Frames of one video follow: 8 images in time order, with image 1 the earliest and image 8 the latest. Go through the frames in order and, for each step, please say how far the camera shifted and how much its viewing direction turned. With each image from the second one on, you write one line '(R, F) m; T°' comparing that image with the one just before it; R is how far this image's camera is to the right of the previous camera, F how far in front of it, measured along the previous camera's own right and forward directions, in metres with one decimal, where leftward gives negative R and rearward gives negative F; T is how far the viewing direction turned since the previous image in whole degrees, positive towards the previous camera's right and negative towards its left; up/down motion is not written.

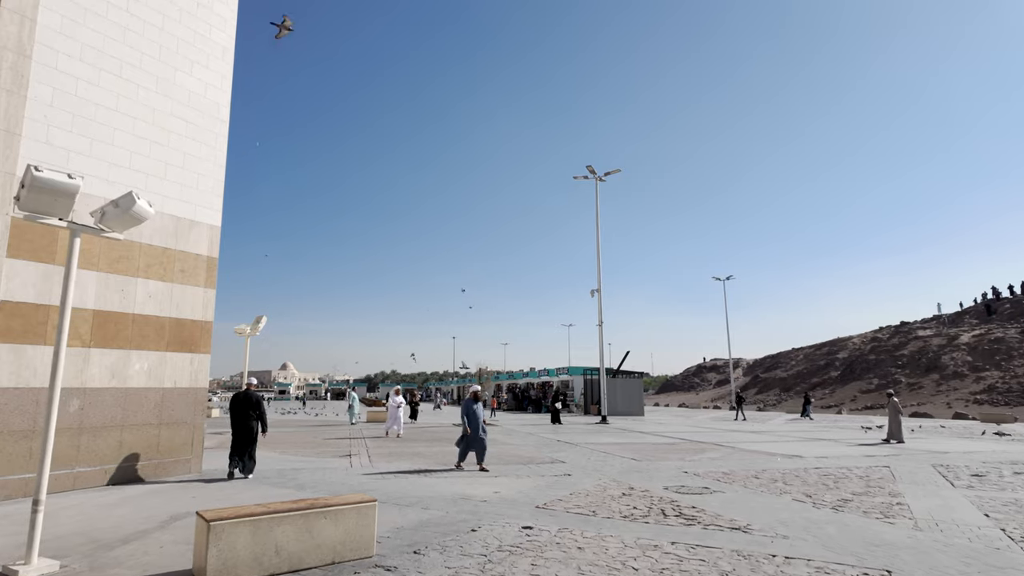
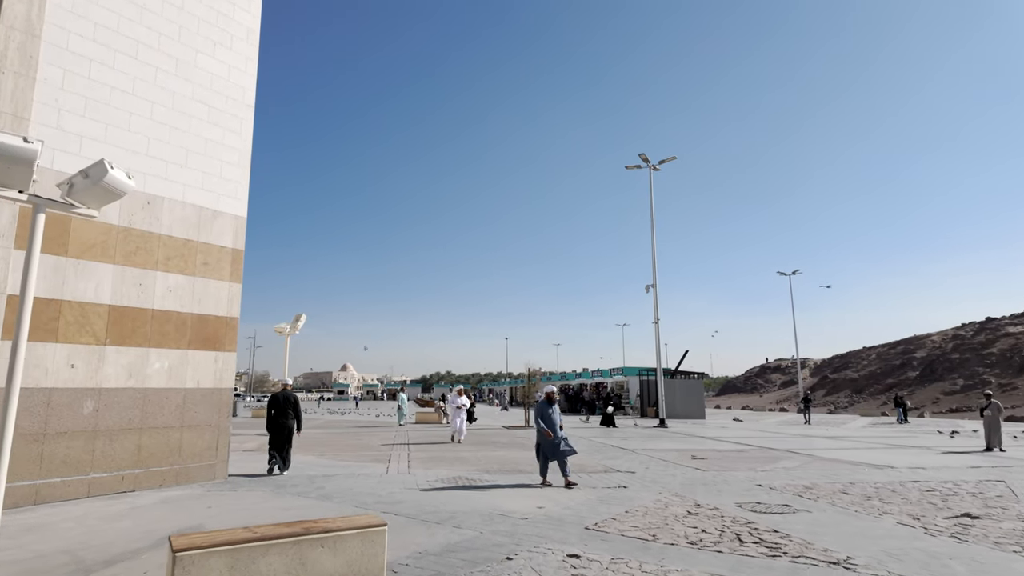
(+0.1, +1.1) m; -5°
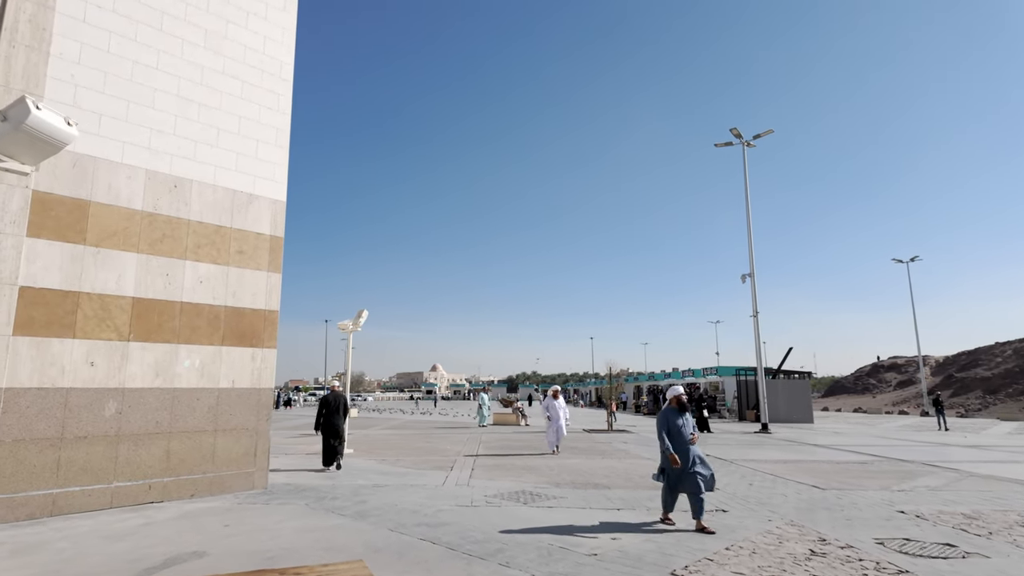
(+0.3, +1.5) m; -8°
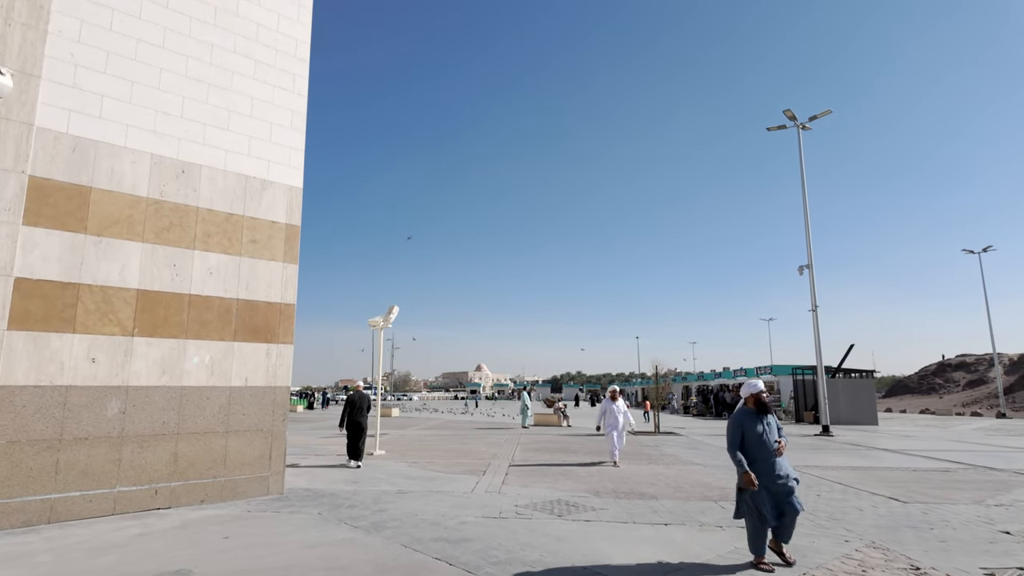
(+0.2, +0.8) m; -4°
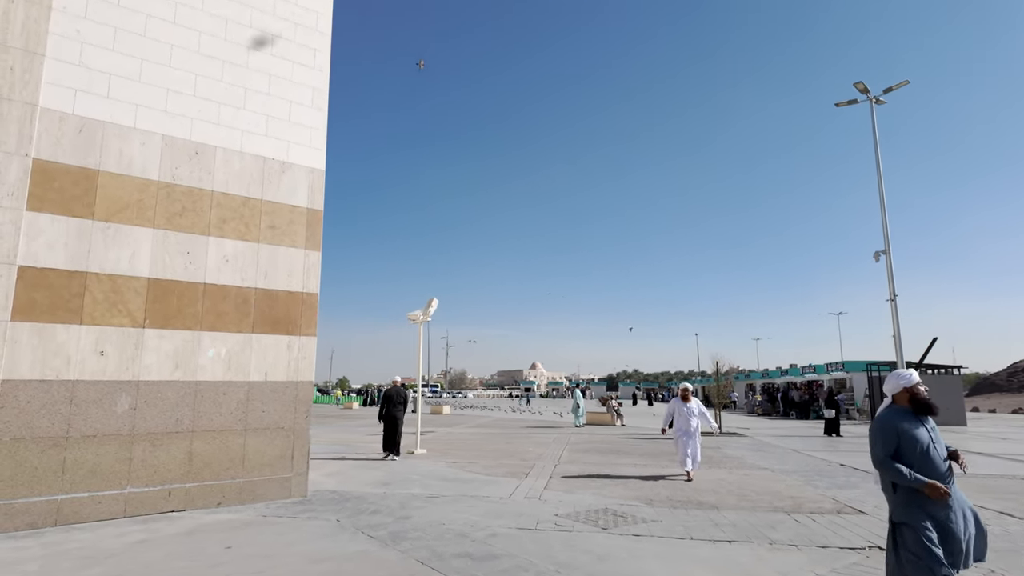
(+0.2, +0.8) m; -5°
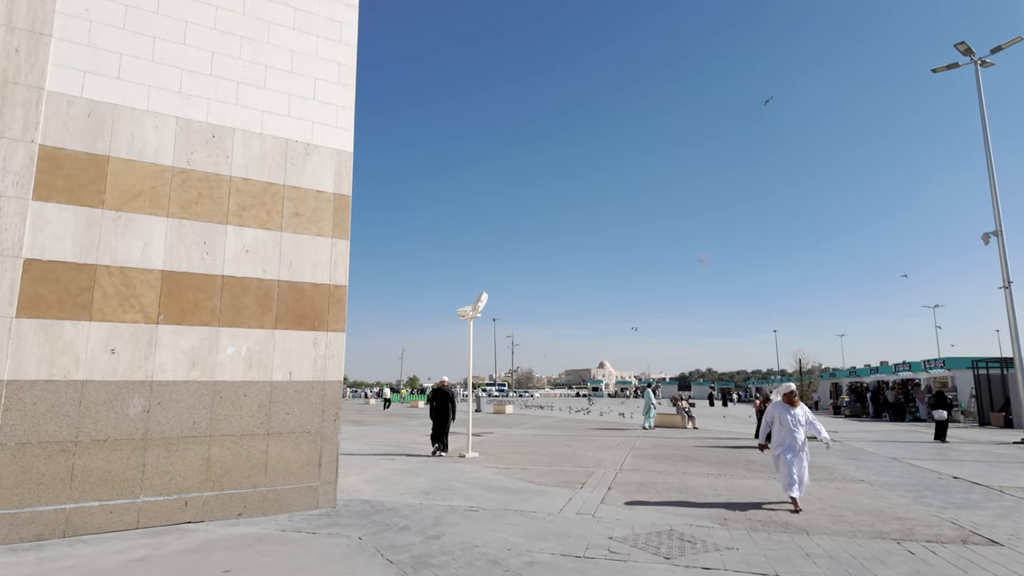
(+0.2, +0.9) m; -6°
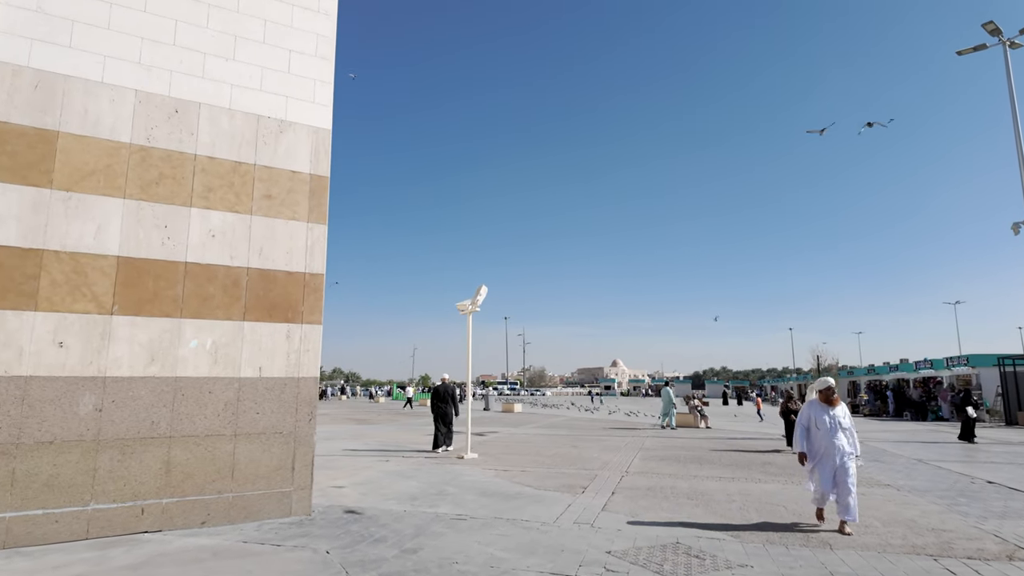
(+0.2, +0.6) m; -1°
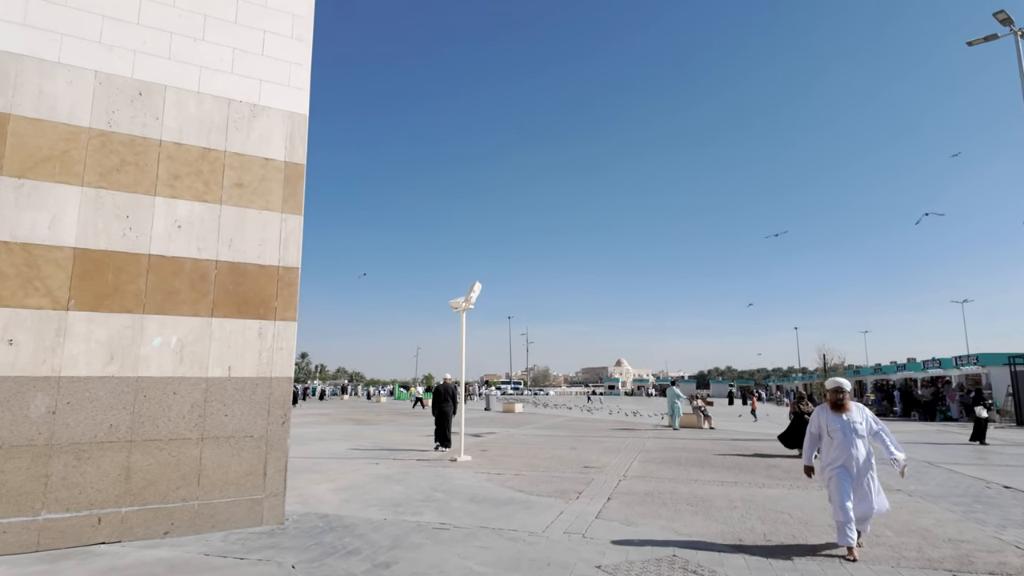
(+0.2, +0.4) m; 0°
